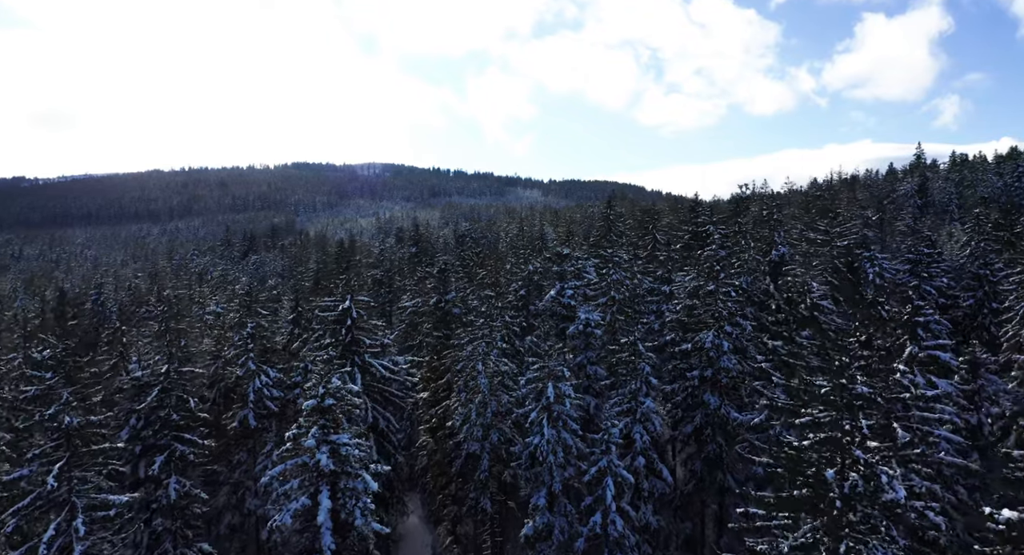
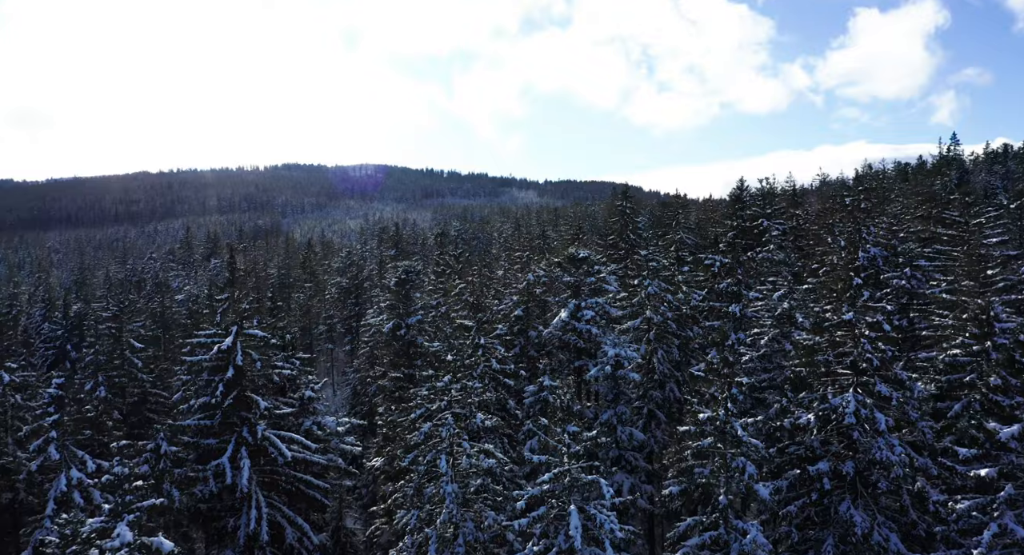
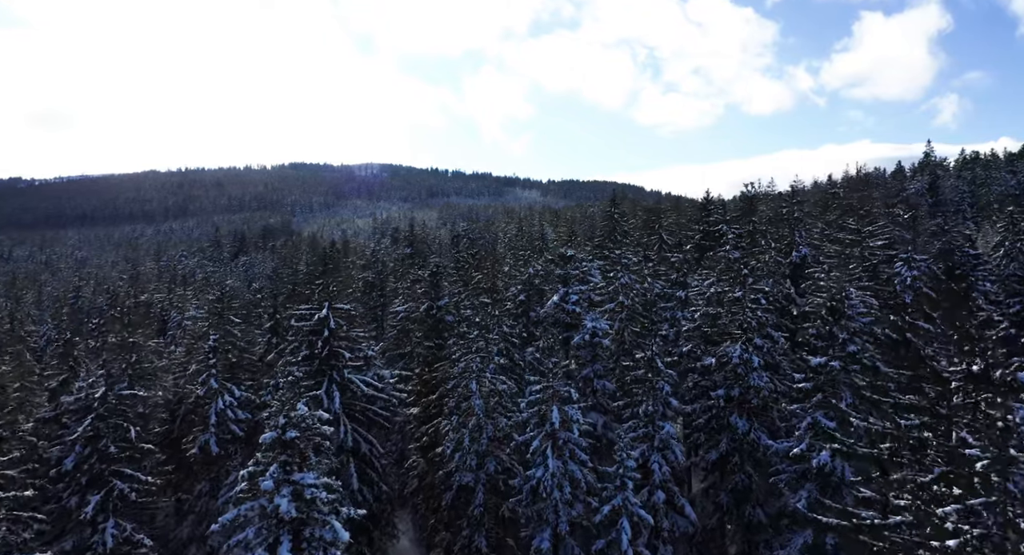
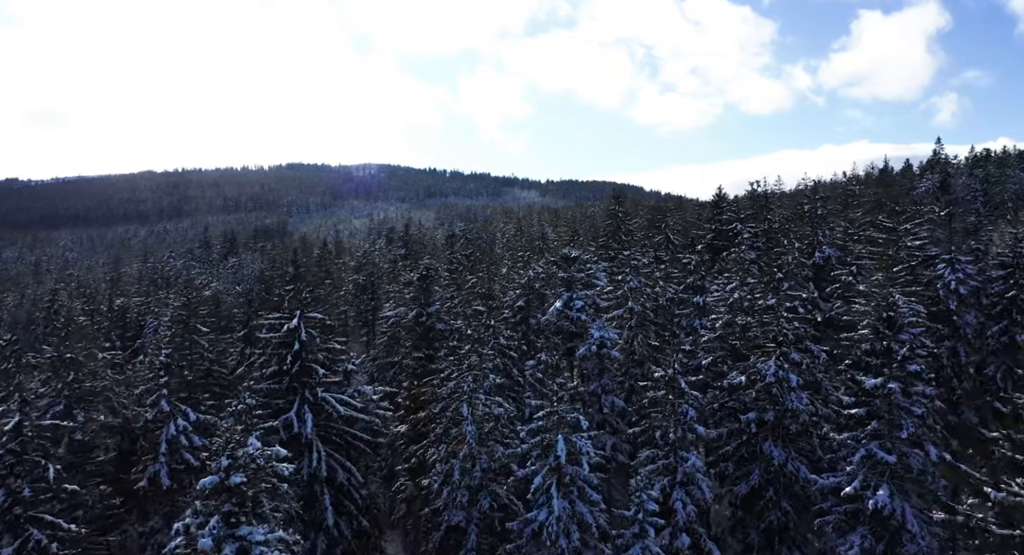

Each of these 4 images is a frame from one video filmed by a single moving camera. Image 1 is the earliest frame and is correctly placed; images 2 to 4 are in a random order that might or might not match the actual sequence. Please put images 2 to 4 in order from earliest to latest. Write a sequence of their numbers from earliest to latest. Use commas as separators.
3, 4, 2
